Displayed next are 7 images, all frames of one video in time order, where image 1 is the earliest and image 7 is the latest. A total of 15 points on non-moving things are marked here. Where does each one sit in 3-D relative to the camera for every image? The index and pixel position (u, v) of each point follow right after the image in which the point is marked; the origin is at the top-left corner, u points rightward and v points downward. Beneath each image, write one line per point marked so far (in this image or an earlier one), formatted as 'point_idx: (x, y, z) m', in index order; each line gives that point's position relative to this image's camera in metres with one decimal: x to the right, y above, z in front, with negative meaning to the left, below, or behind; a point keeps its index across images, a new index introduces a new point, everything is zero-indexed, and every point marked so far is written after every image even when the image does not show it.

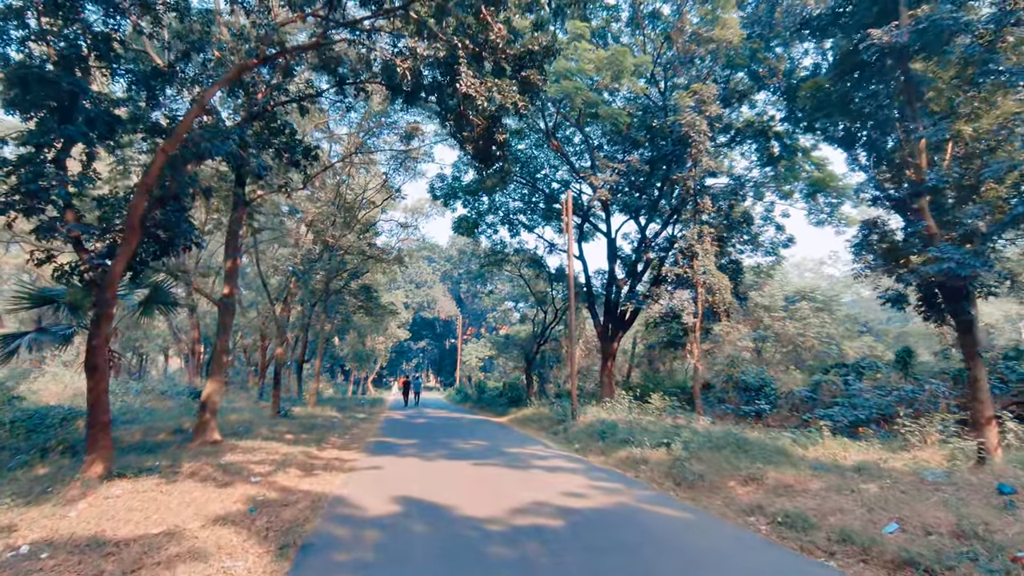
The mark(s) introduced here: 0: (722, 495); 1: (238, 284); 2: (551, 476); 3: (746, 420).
0: (+2.8, -2.7, +7.2) m
1: (-6.7, +0.1, +13.4) m
2: (+0.6, -3.0, +8.7) m
3: (+6.6, -3.7, +15.3) m
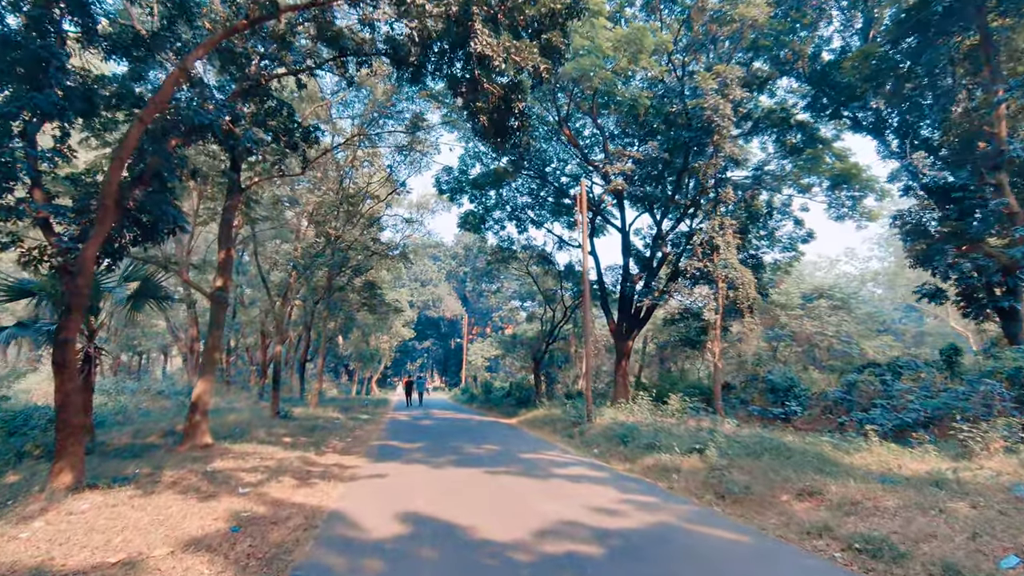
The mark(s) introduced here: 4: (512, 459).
0: (+3.0, -2.6, +6.2) m
1: (-6.4, +0.3, +12.5) m
2: (+0.9, -2.8, +7.7) m
3: (+6.9, -3.5, +14.3) m
4: (0.0, -3.3, +10.4) m
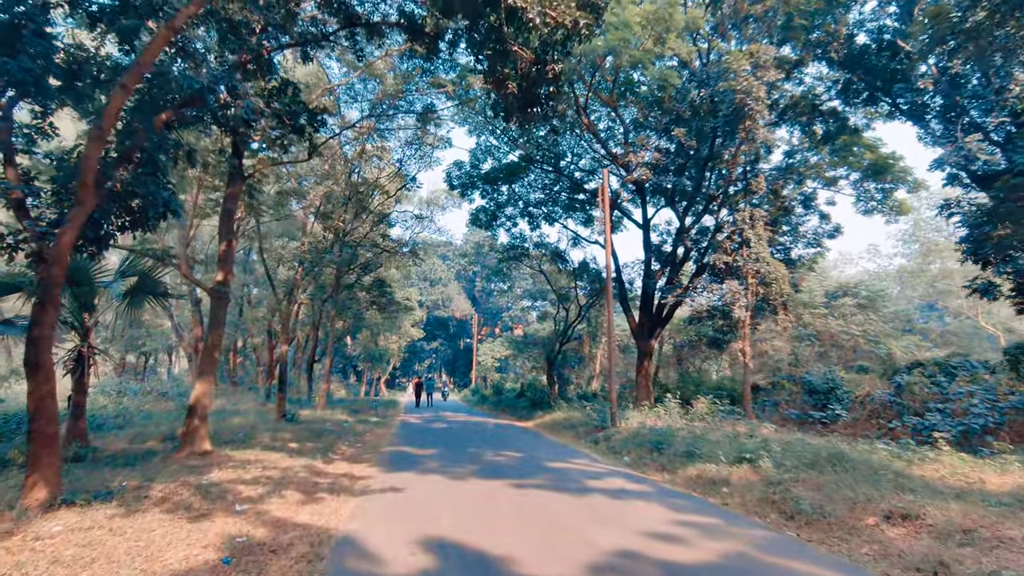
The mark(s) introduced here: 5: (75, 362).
0: (+3.4, -2.4, +5.3) m
1: (-6.0, +0.4, +11.7) m
2: (+1.3, -2.7, +6.8) m
3: (+7.4, -3.4, +13.2) m
4: (+0.5, -3.1, +9.4) m
5: (-9.4, -1.6, +11.8) m
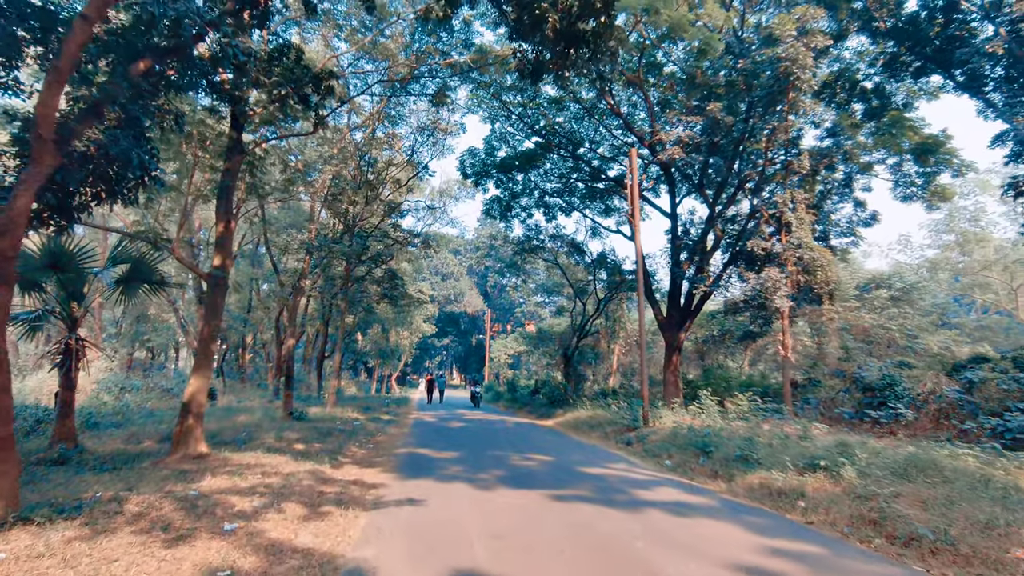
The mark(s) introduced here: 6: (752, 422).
0: (+3.9, -2.2, +4.1) m
1: (-5.4, +0.7, +10.6) m
2: (+1.8, -2.4, +5.6) m
3: (+7.9, -3.1, +12.0) m
4: (+1.0, -2.9, +8.3) m
5: (-8.9, -1.4, +10.8) m
6: (+5.5, -3.1, +12.5) m
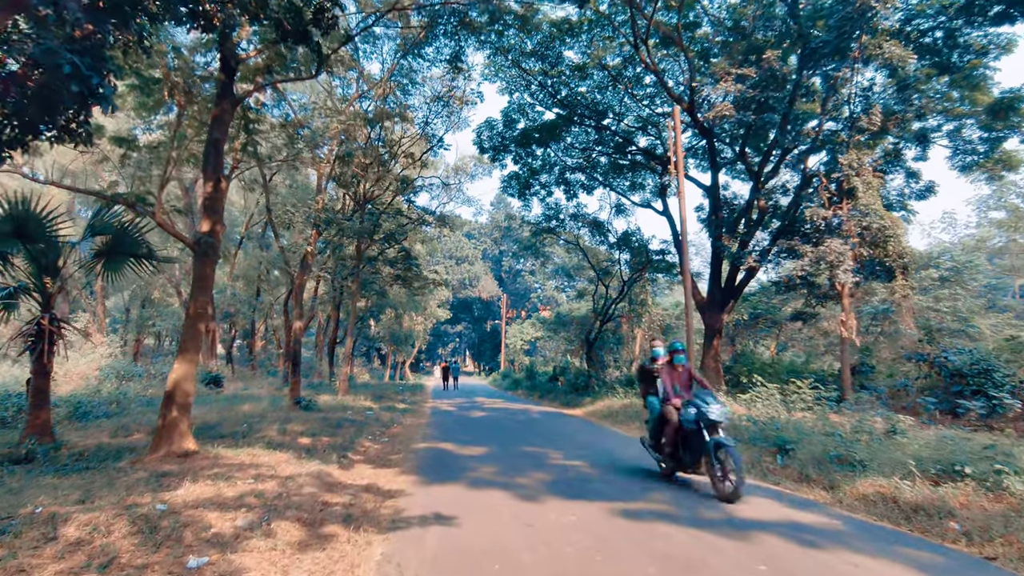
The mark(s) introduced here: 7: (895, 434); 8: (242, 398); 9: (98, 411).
0: (+4.3, -1.8, +2.4) m
1: (-4.8, +1.2, +9.1) m
2: (+2.3, -2.0, +4.0) m
3: (+8.6, -2.5, +10.3) m
4: (+1.5, -2.4, +6.7) m
5: (-8.3, -0.9, +9.4) m
6: (+6.2, -2.5, +10.9) m
7: (+6.0, -2.3, +8.5) m
8: (-9.2, -3.8, +18.7) m
9: (-10.2, -3.0, +13.4) m
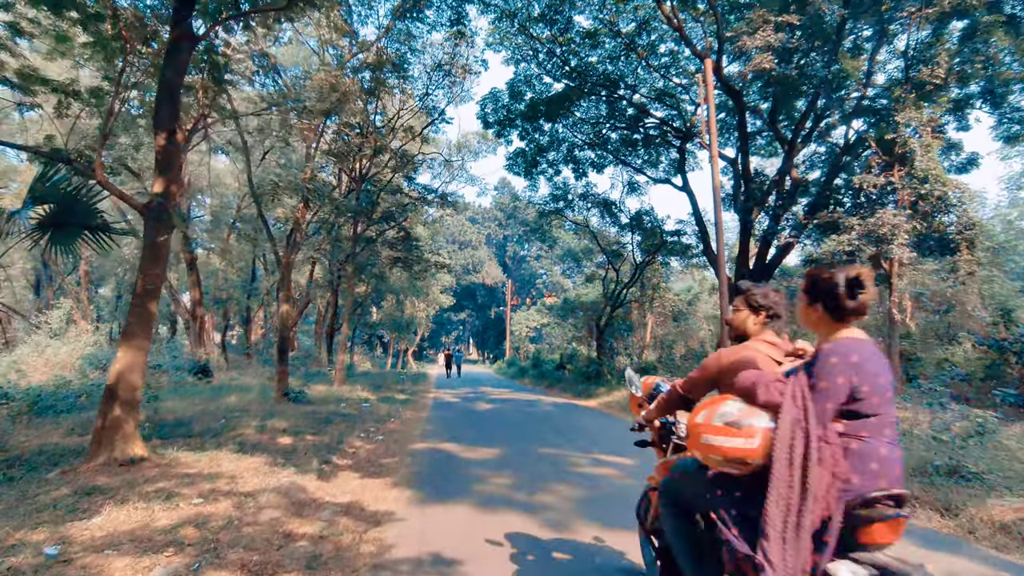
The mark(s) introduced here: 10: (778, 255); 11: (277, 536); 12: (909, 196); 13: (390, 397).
0: (+4.5, -1.5, +0.9) m
1: (-4.6, +1.5, +7.6) m
2: (+2.5, -1.7, +2.6) m
3: (+8.8, -2.1, +8.8) m
4: (+1.7, -2.0, +5.3) m
5: (-8.1, -0.5, +8.0) m
6: (+6.4, -2.1, +9.4) m
7: (+6.2, -1.9, +7.0) m
8: (-8.9, -3.2, +17.3) m
9: (-9.9, -2.6, +12.0) m
10: (+7.5, +0.9, +15.4) m
11: (-1.9, -2.0, +4.3) m
12: (+9.0, +2.1, +12.3) m
13: (-4.0, -3.5, +17.7) m
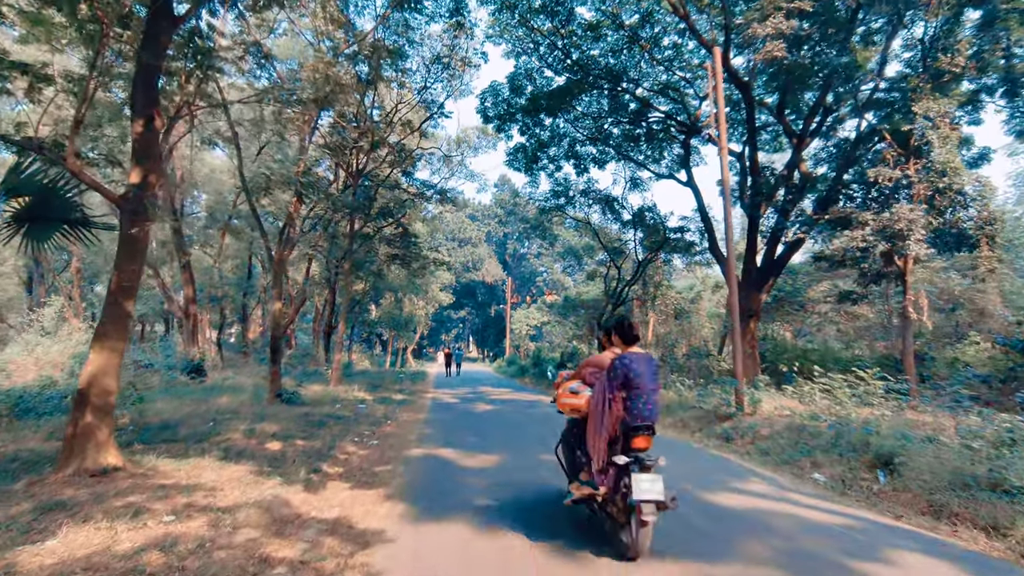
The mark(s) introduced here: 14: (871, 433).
0: (+4.5, -1.5, +0.5) m
1: (-4.6, +1.6, +7.2) m
2: (+2.5, -1.7, +2.1) m
3: (+8.8, -2.0, +8.3) m
4: (+1.8, -2.0, +4.8) m
5: (-8.0, -0.5, +7.5) m
6: (+6.4, -2.0, +8.9) m
7: (+6.2, -1.9, +6.6) m
8: (-8.9, -3.1, +16.9) m
9: (-9.9, -2.5, +11.5) m
10: (+7.5, +1.0, +15.0) m
11: (-1.9, -2.0, +3.9) m
12: (+9.0, +2.1, +11.8) m
13: (-4.0, -3.5, +17.3) m
14: (+4.7, -2.0, +7.2) m
